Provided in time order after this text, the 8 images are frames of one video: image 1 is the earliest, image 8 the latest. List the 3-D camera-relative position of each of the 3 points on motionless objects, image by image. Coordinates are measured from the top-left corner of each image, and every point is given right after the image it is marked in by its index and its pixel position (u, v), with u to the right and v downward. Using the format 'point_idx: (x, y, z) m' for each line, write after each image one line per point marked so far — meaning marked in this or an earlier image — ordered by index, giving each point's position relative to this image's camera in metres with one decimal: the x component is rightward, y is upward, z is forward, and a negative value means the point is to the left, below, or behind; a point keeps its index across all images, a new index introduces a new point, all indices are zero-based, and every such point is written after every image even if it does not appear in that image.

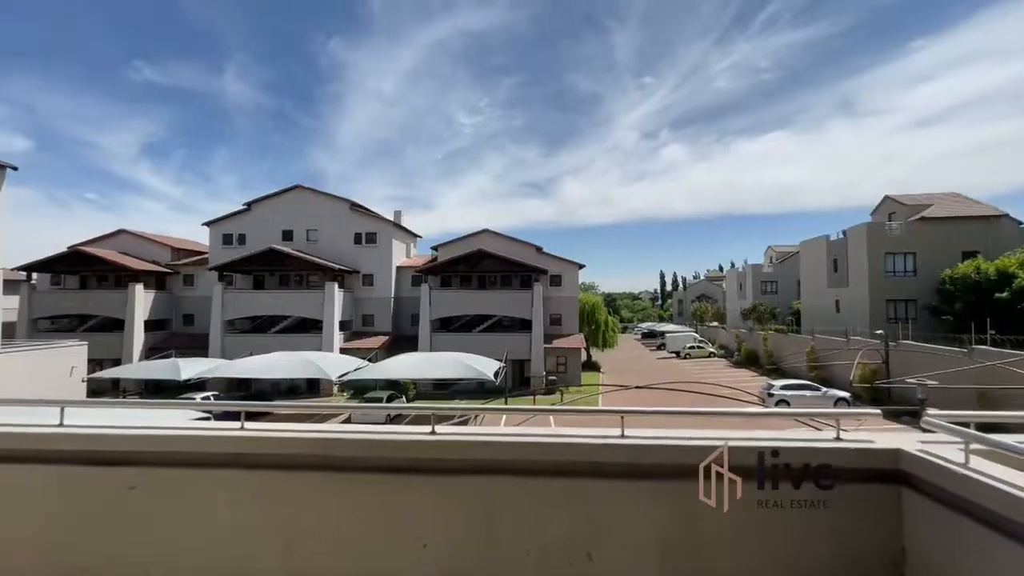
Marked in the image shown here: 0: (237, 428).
0: (-1.7, -0.8, +2.5) m
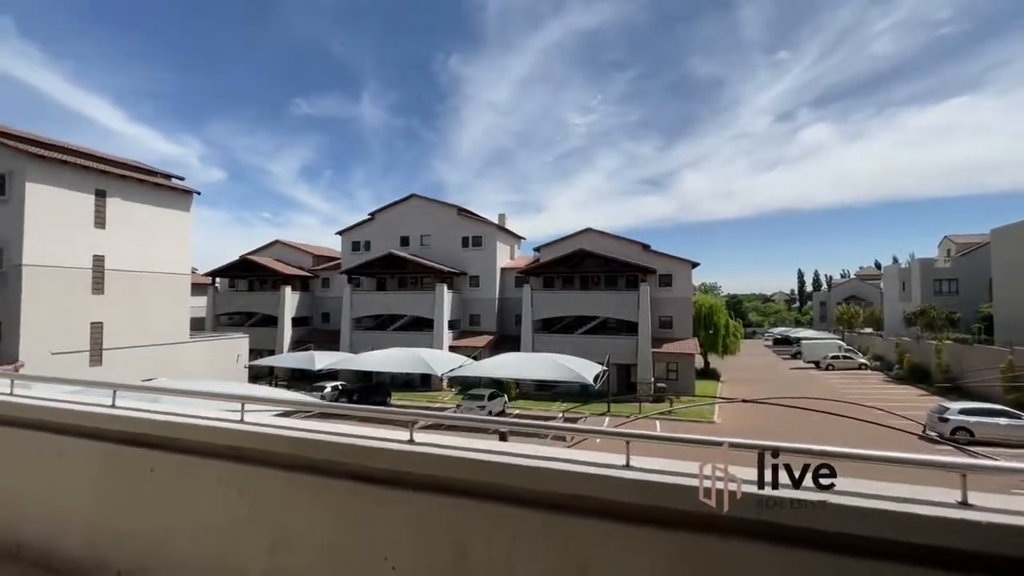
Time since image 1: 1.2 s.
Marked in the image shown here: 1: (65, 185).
0: (-1.7, -0.8, +2.6) m
1: (-17.4, +4.0, +16.9) m
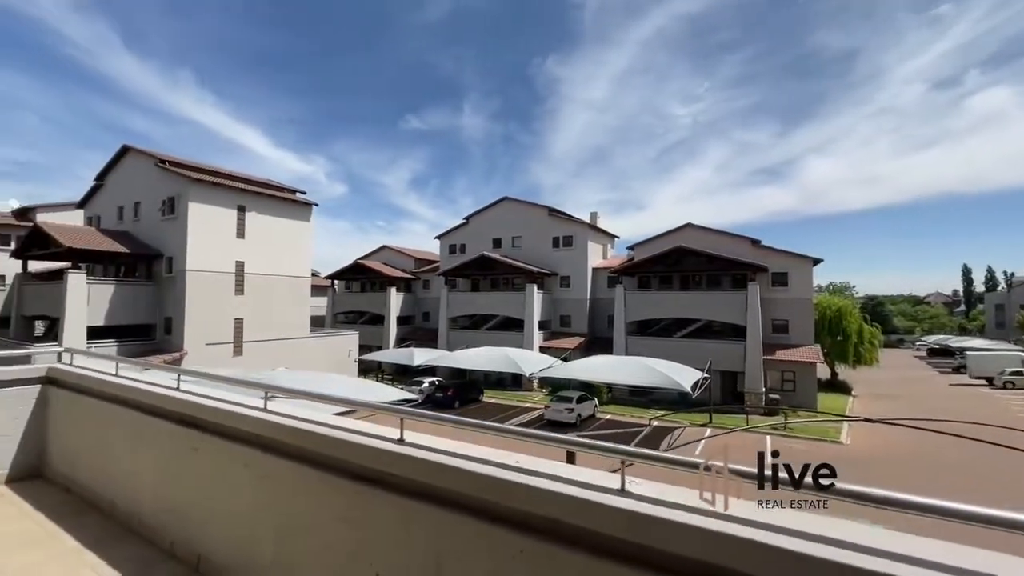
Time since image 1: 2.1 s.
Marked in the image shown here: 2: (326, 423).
0: (-1.6, -0.8, +2.7) m
1: (-13.7, +3.9, +20.2) m
2: (-1.1, -0.8, +2.4) m
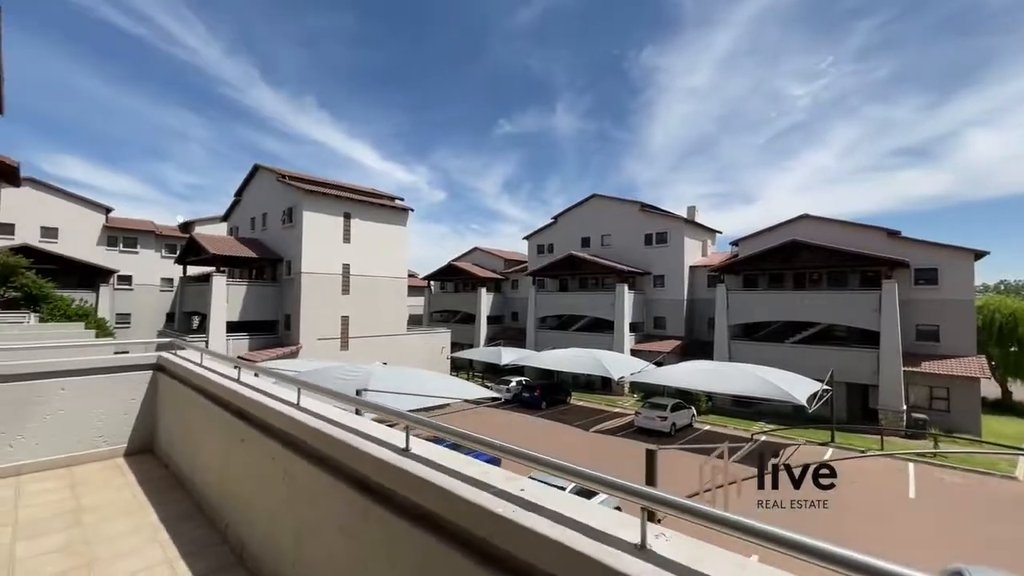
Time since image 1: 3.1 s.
0: (-1.3, -0.7, +2.7) m
1: (-9.6, +3.9, +22.3) m
2: (-0.9, -0.7, +2.3) m
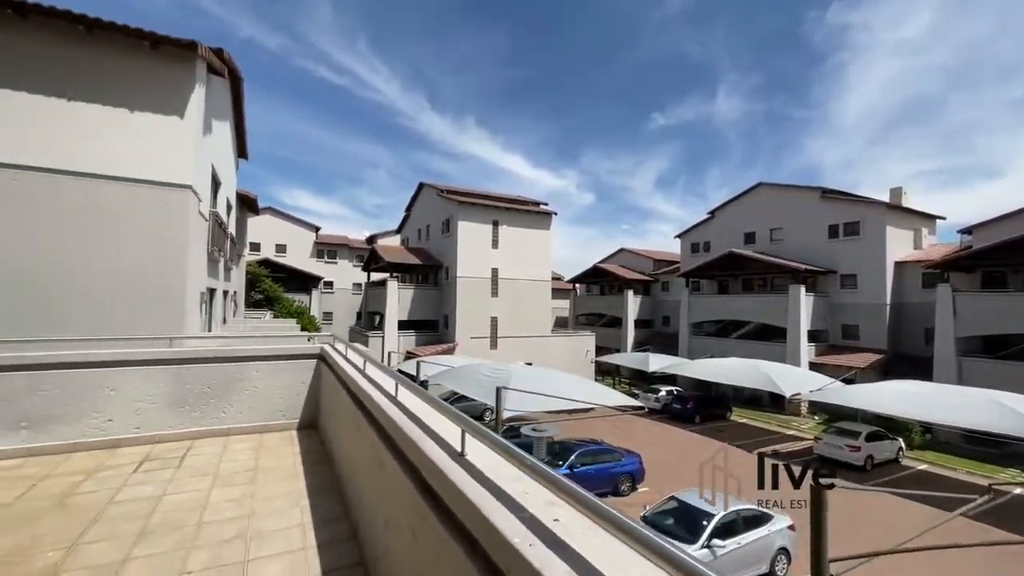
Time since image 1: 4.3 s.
0: (-0.8, -0.7, +2.8) m
1: (-2.0, +3.7, +24.1) m
2: (-0.5, -0.7, +2.3) m
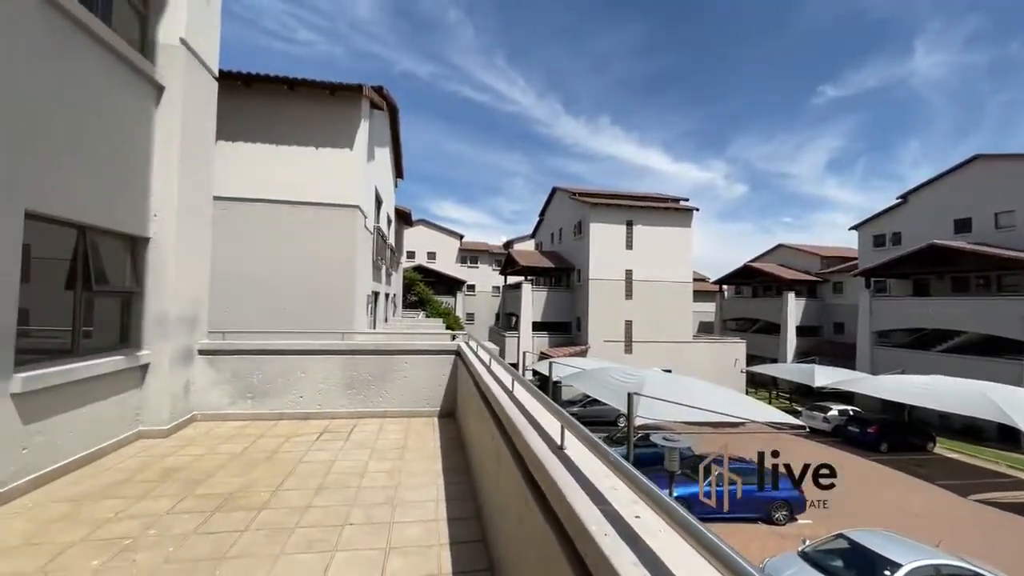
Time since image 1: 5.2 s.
0: (0.0, -0.7, +3.0) m
1: (+5.3, +3.6, +23.7) m
2: (+0.1, -0.7, +2.5) m
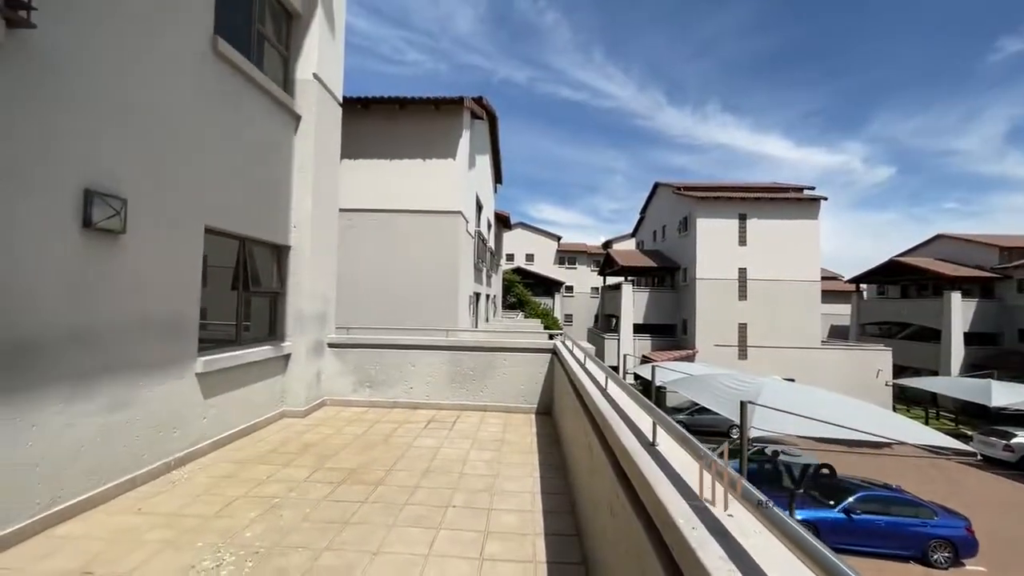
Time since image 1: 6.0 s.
0: (+0.6, -0.7, +3.0) m
1: (+10.4, +3.6, +22.0) m
2: (+0.6, -0.7, +2.4) m
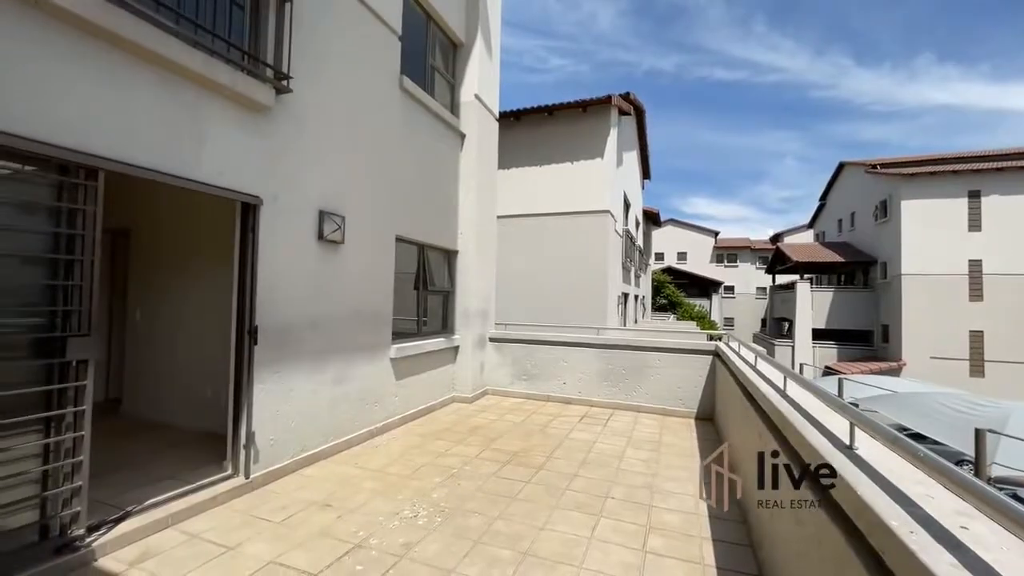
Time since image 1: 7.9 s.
0: (+1.7, -0.7, +2.7) m
1: (+17.0, +3.7, +17.6) m
2: (+1.5, -0.6, +2.2) m
